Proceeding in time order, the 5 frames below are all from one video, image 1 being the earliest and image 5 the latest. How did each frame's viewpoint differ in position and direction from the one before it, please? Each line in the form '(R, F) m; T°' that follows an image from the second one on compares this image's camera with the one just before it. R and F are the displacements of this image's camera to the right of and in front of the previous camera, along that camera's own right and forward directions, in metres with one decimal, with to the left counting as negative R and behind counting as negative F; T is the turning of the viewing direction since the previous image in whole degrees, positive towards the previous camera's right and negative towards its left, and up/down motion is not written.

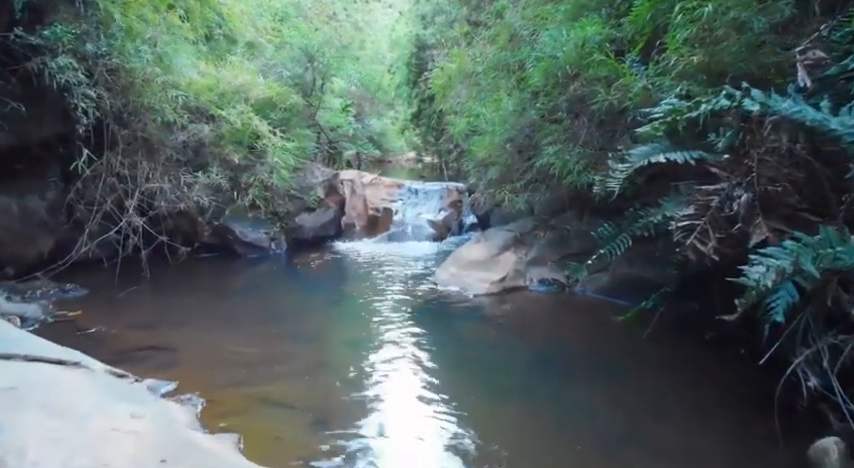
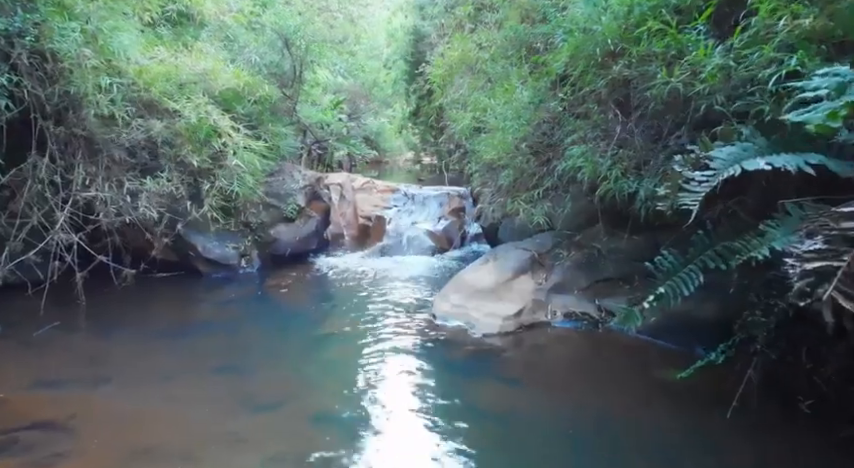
(0.0, +1.2) m; 0°
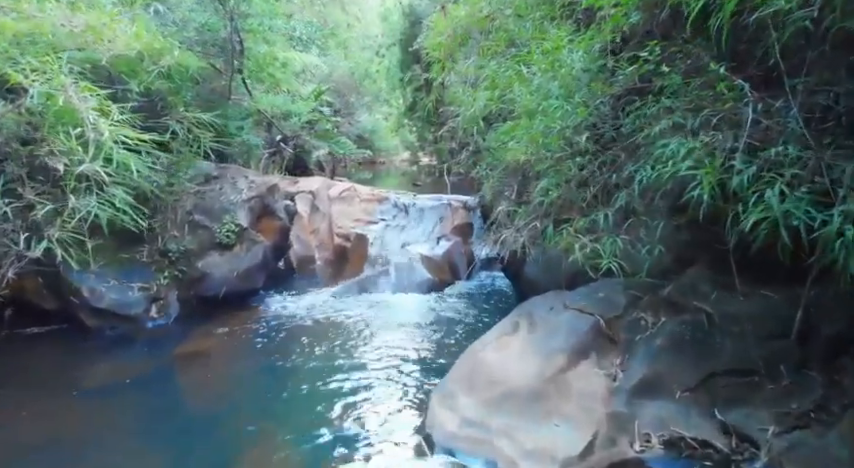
(0.0, +2.2) m; 0°
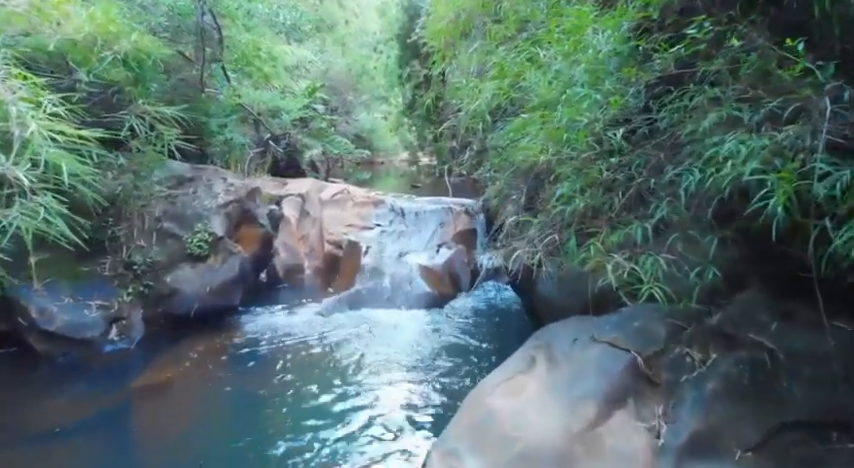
(0.0, +0.6) m; 0°
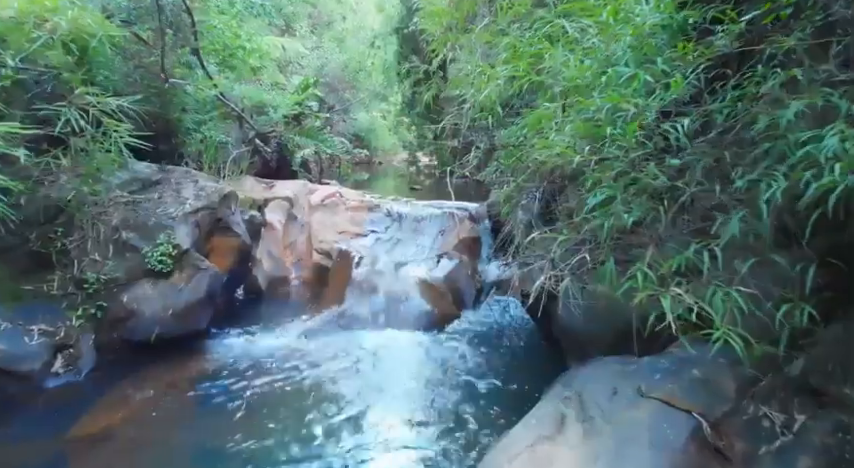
(0.0, +0.6) m; 0°
